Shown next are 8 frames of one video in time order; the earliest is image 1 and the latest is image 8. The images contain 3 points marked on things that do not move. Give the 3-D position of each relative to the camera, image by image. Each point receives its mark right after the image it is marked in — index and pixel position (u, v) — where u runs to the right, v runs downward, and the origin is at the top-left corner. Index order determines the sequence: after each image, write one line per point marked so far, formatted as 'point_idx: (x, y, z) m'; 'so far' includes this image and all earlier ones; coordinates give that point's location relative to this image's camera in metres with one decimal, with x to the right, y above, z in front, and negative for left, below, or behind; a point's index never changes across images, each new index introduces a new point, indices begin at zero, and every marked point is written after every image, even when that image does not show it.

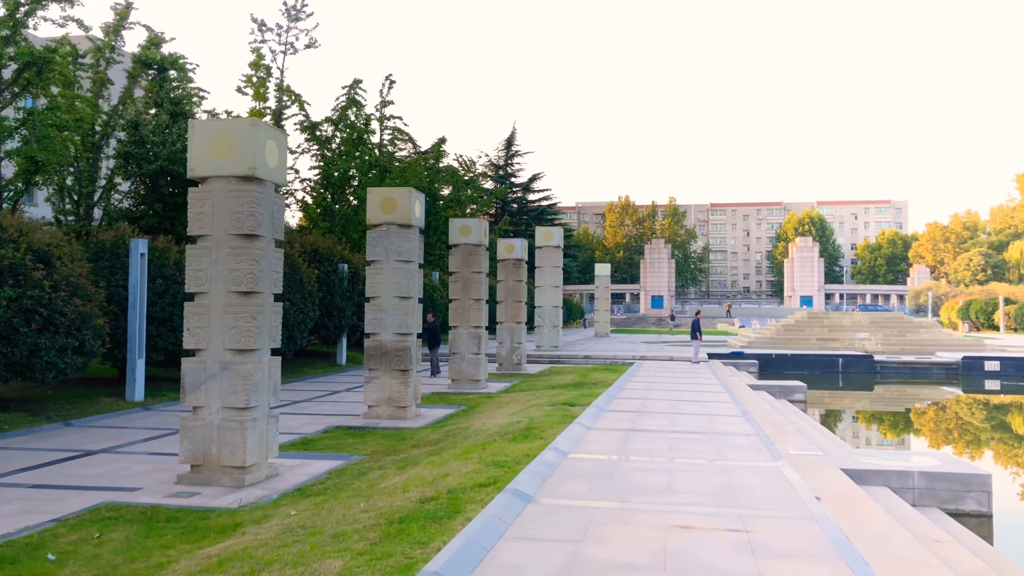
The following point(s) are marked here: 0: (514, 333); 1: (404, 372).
0: (0.0, -1.2, +18.5) m
1: (-1.8, -1.4, +11.1) m
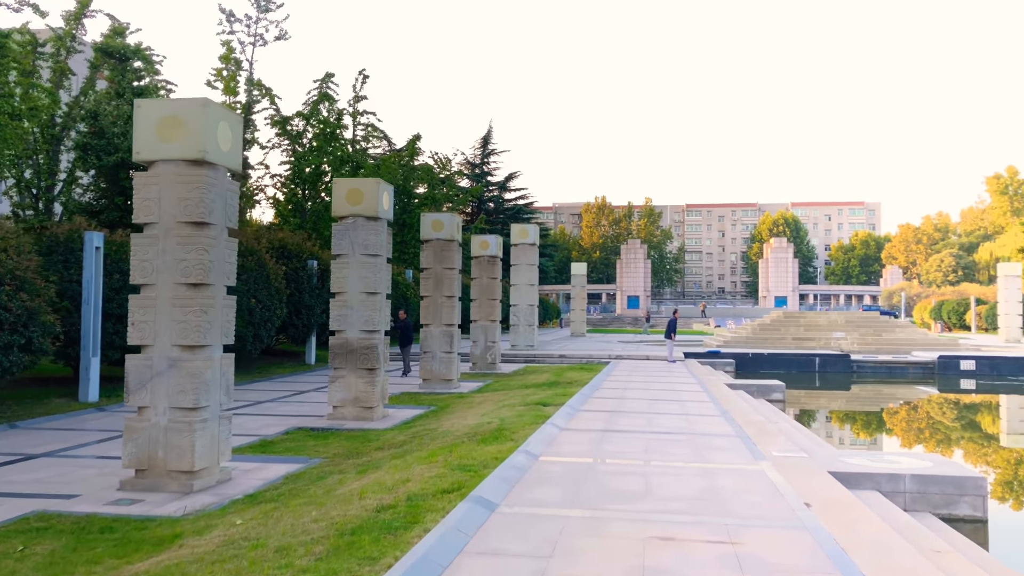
0: (-0.7, -1.2, +18.1) m
1: (-2.2, -1.3, +10.7) m
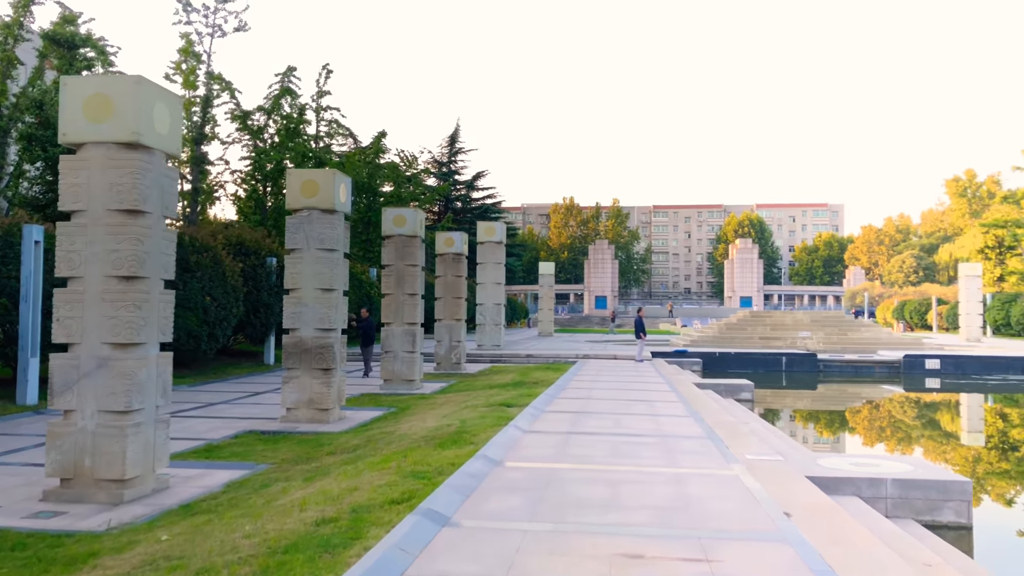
0: (-1.6, -1.1, +17.7) m
1: (-2.8, -1.2, +10.2) m
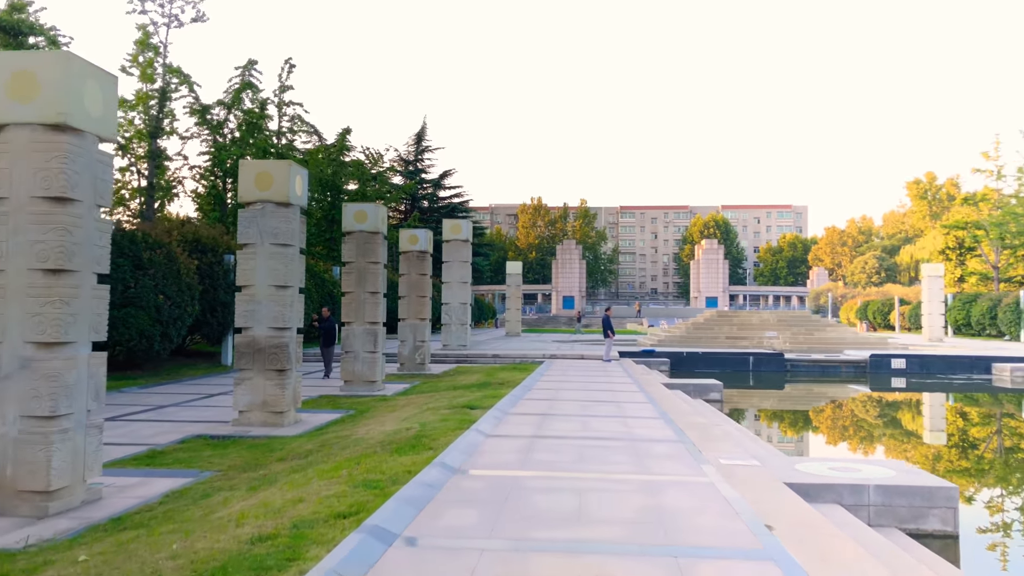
0: (-2.4, -1.1, +17.2) m
1: (-3.3, -1.2, +9.7) m
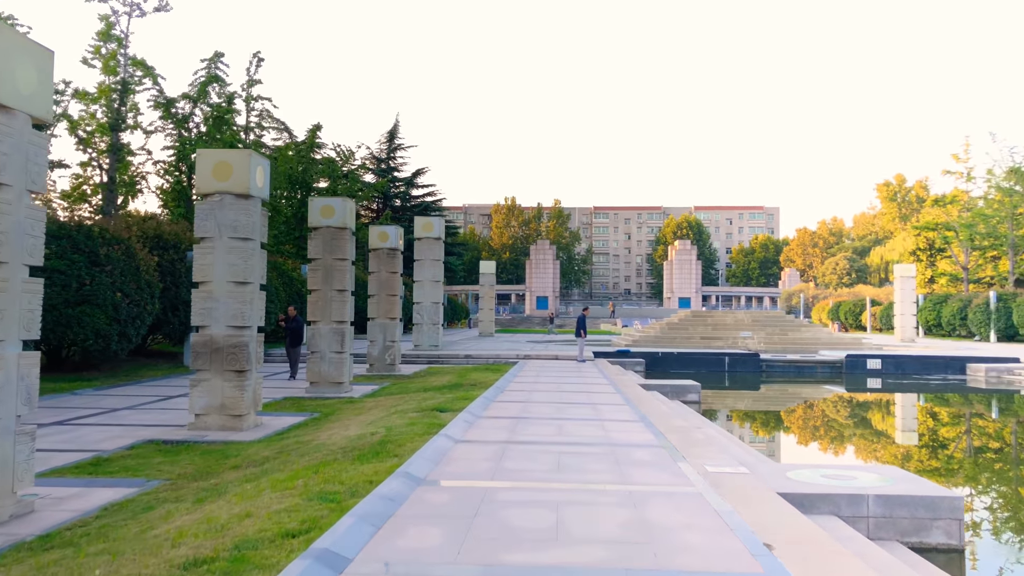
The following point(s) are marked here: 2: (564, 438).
0: (-3.1, -1.0, +16.7) m
1: (-3.7, -1.2, +9.2) m
2: (+0.5, -1.5, +7.0) m
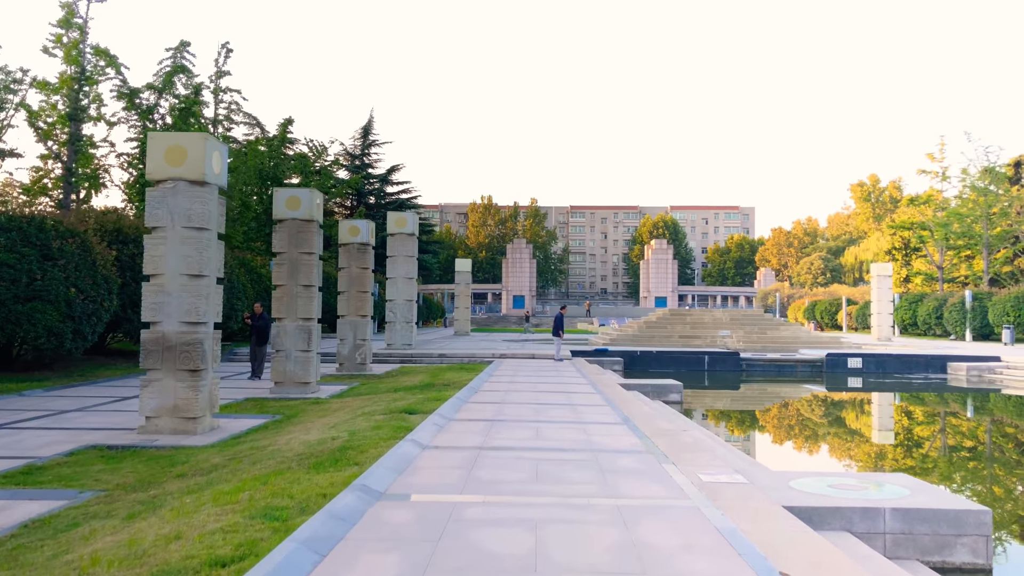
0: (-3.7, -1.0, +16.1) m
1: (-4.0, -1.1, +8.5) m
2: (+0.3, -1.5, +6.5) m
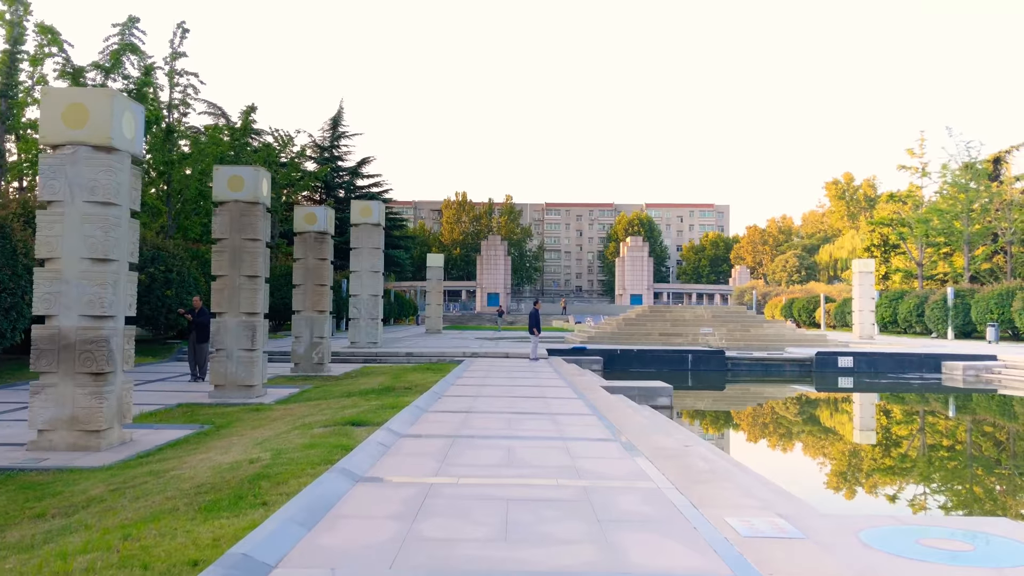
0: (-4.3, -0.8, +14.7) m
1: (-4.3, -0.9, +7.1) m
2: (0.0, -1.3, +5.2) m
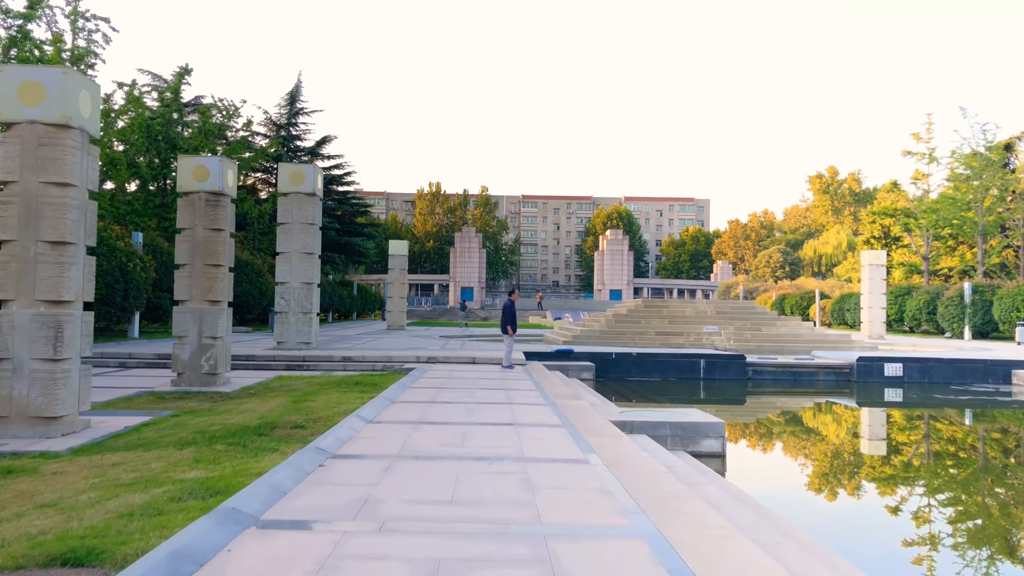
0: (-4.9, -0.5, +10.7) m
1: (-4.6, -0.7, +3.1) m
2: (-0.2, -1.1, +1.4) m
